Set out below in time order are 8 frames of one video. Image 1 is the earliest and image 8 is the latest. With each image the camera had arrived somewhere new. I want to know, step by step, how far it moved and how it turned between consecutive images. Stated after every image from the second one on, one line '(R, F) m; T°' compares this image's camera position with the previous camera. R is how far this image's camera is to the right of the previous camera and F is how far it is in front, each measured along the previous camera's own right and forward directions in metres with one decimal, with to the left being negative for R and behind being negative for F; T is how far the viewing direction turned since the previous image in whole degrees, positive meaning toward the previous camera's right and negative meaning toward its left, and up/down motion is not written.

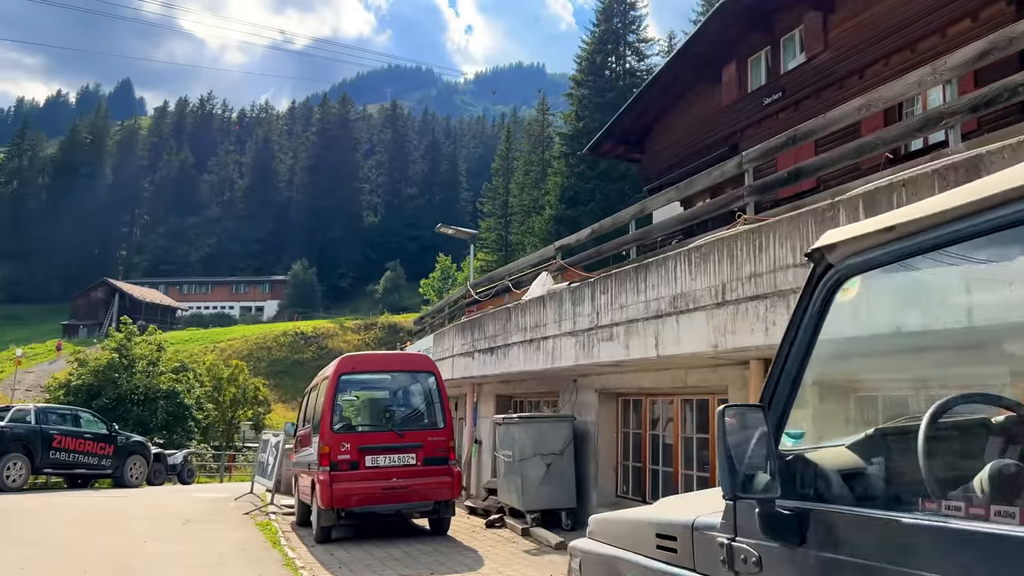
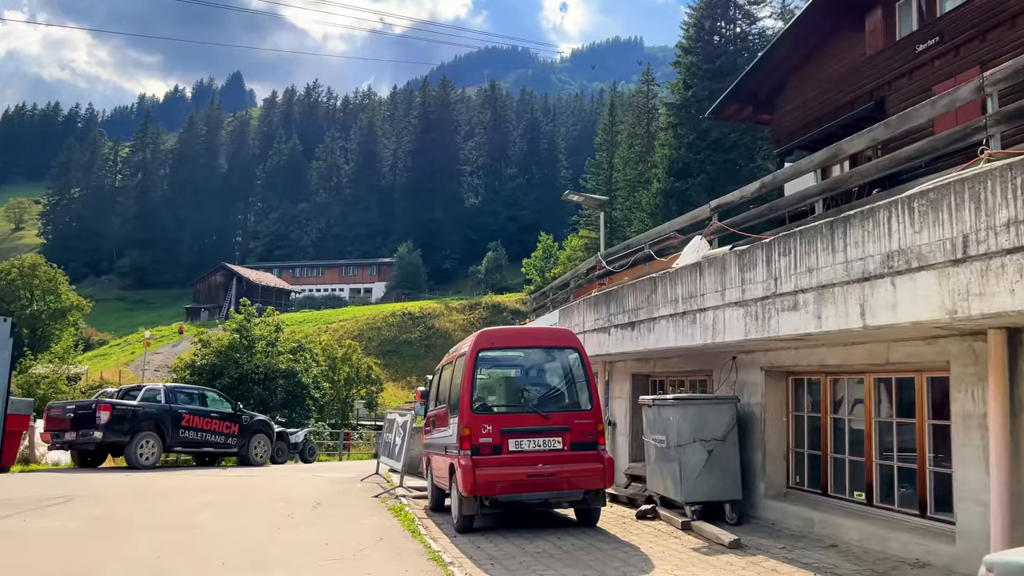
(-0.5, +0.8) m; -7°
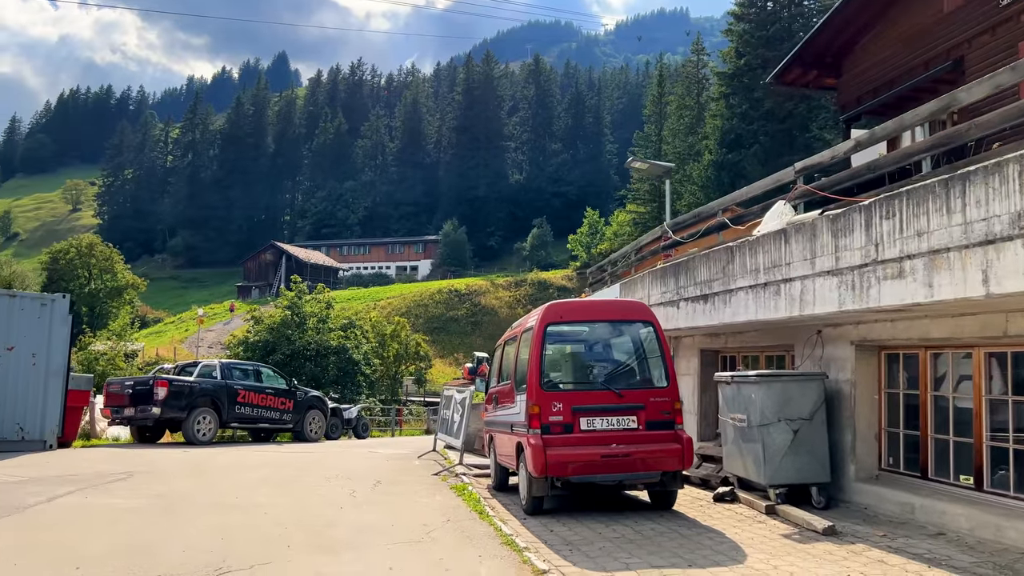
(-0.2, +0.4) m; -3°
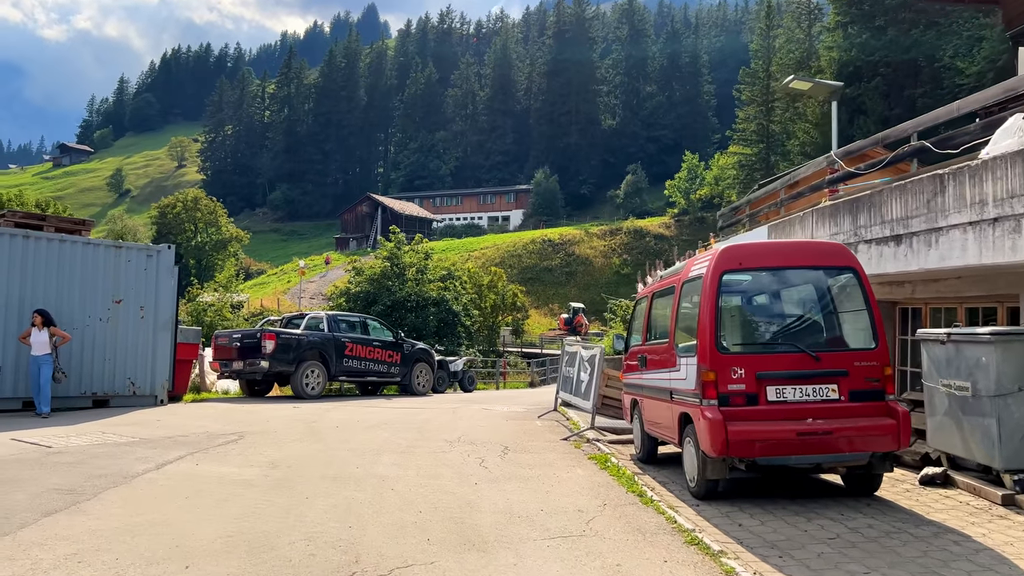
(-0.6, +1.2) m; -6°
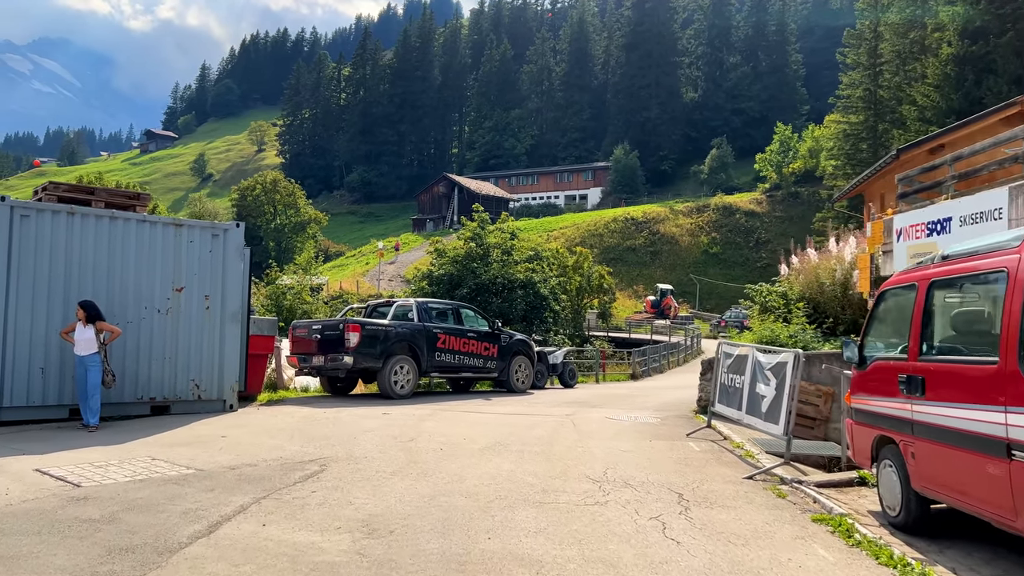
(-0.8, +2.4) m; -5°
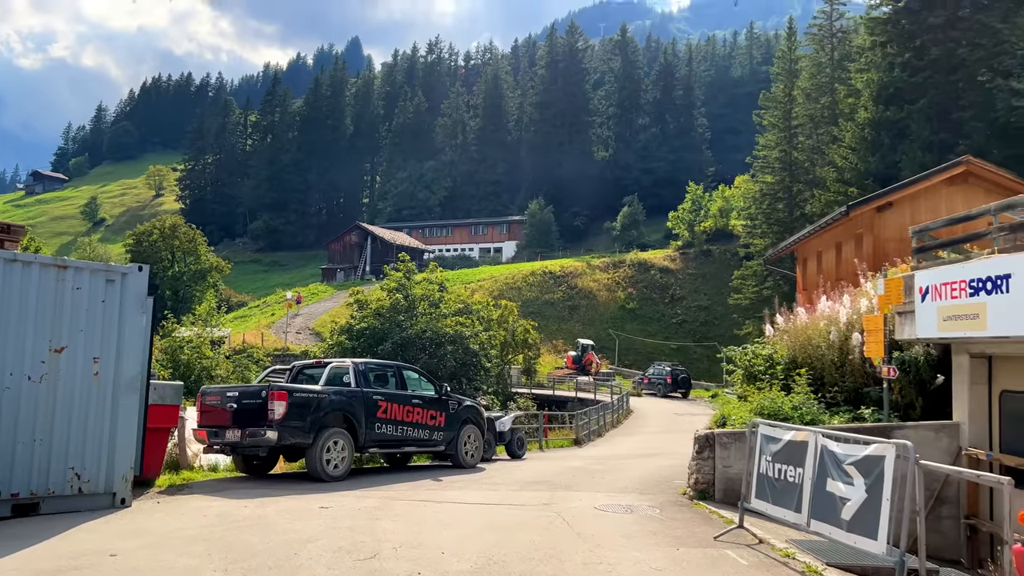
(-0.8, +2.0) m; +7°
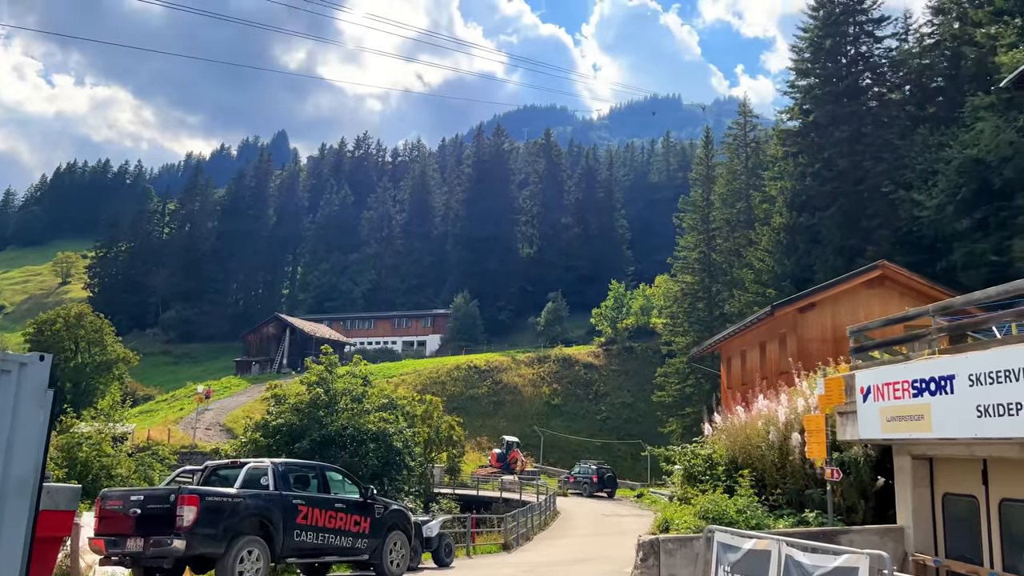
(-0.2, +0.4) m; +5°
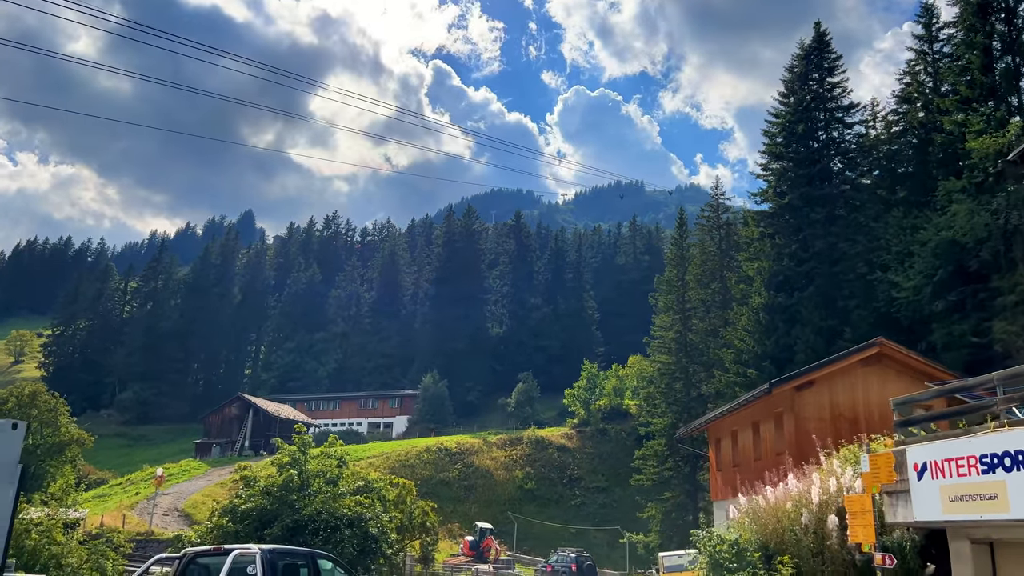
(-0.7, +0.8) m; +2°
